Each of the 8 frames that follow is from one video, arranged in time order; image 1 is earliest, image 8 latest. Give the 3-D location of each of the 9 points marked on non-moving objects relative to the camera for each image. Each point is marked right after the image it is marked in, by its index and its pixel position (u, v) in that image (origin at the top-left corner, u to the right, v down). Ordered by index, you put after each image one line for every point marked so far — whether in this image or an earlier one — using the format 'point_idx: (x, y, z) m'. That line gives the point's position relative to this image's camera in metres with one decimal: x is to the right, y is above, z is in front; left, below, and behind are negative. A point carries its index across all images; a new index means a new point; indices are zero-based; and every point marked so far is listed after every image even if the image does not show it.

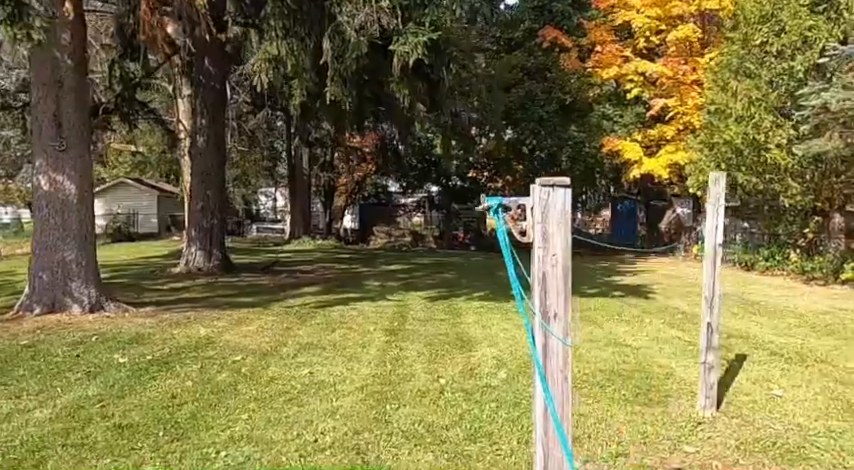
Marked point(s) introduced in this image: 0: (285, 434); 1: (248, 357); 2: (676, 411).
0: (-0.7, -1.0, +3.7) m
1: (-1.4, -1.0, +5.6) m
2: (+1.6, -1.2, +4.8) m
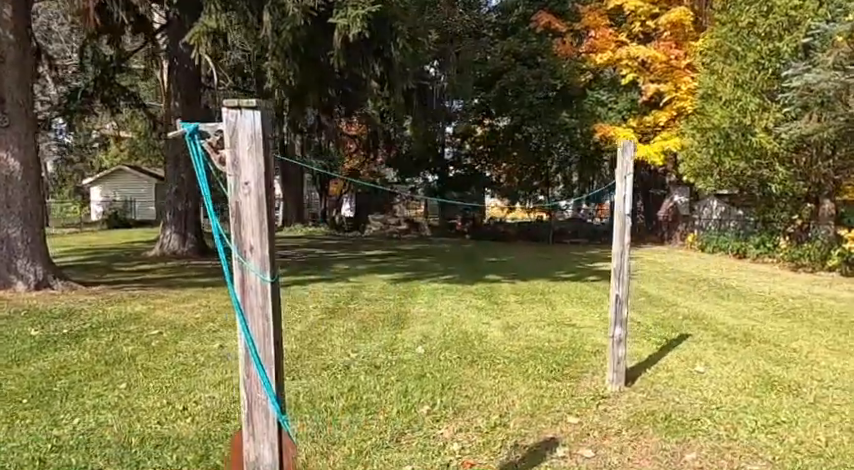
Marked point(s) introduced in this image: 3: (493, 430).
0: (-1.4, -0.8, +3.6) m
1: (-2.0, -0.7, +5.5) m
2: (+1.0, -1.0, +4.7) m
3: (+0.3, -1.0, +3.5) m
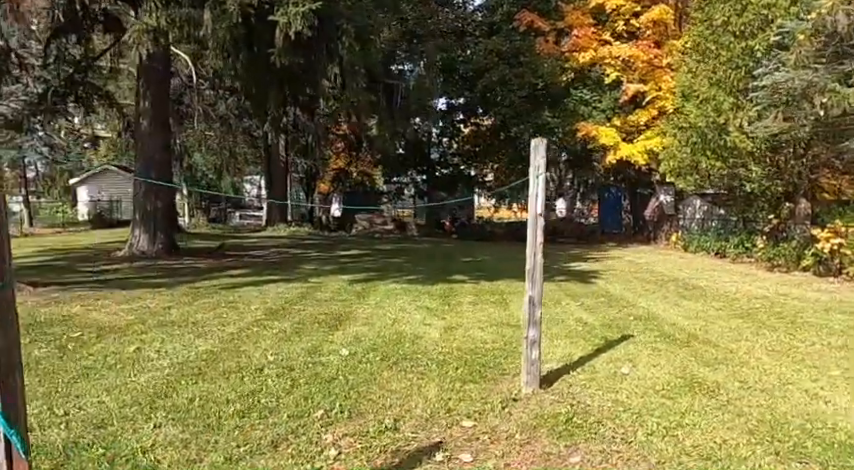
0: (-1.9, -0.9, +3.6) m
1: (-2.6, -0.8, +5.4) m
2: (+0.5, -1.0, +4.6) m
3: (-0.2, -1.0, +3.5) m
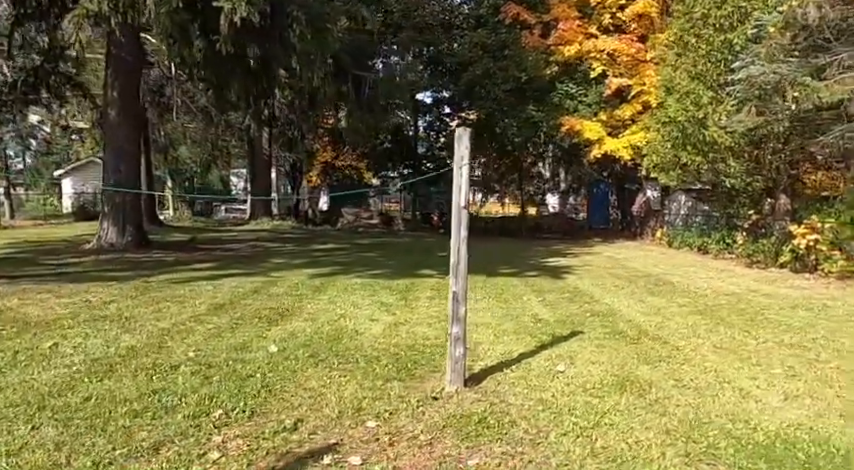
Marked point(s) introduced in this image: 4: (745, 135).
0: (-2.4, -0.8, +3.4) m
1: (-3.1, -0.7, +5.3) m
2: (0.0, -0.9, +4.4) m
3: (-0.7, -0.9, +3.3) m
4: (+6.6, +2.1, +14.8) m
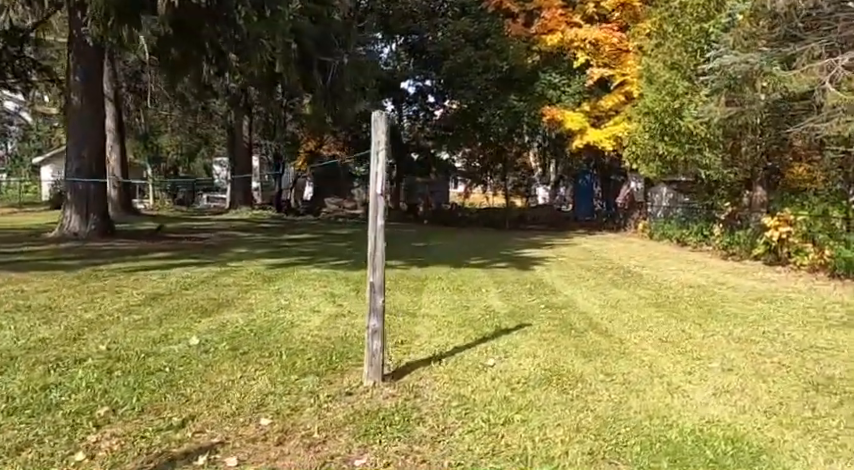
0: (-2.9, -0.7, +3.2) m
1: (-3.6, -0.6, +5.1) m
2: (-0.5, -0.9, +4.3) m
3: (-1.2, -0.9, +3.2) m
4: (+6.0, +2.2, +14.7) m
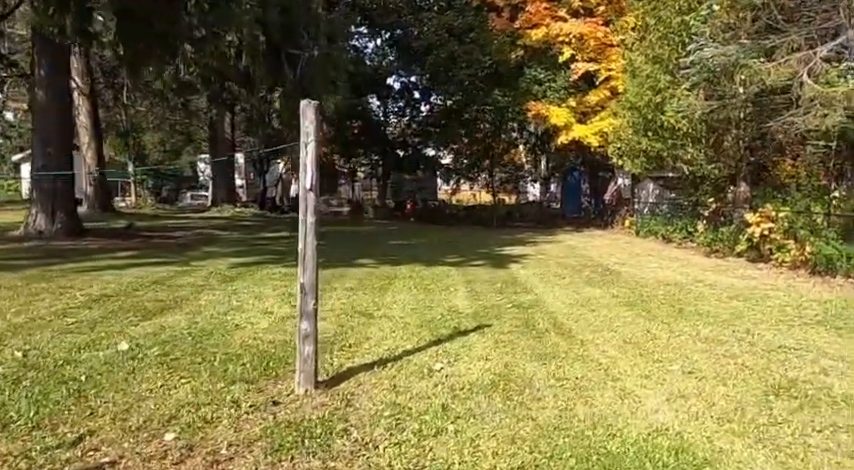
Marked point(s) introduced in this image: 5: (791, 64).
0: (-3.3, -0.7, +3.0) m
1: (-3.9, -0.6, +4.8) m
2: (-0.9, -0.9, +4.0) m
3: (-1.5, -0.9, +2.9) m
4: (+5.5, +2.3, +14.5) m
5: (+5.1, +2.4, +10.1) m
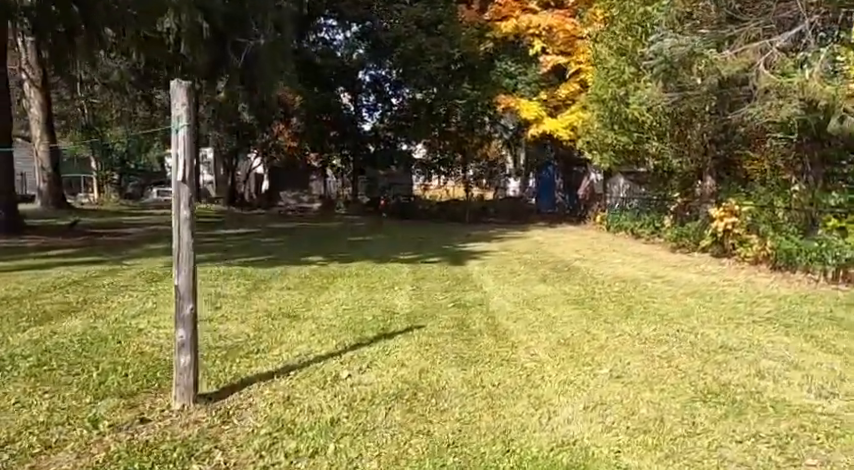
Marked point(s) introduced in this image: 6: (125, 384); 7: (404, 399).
0: (-3.8, -0.8, +2.5) m
1: (-4.5, -0.6, +4.3) m
2: (-1.4, -0.8, +3.6) m
3: (-2.1, -0.9, +2.5) m
4: (+4.7, +2.4, +14.2) m
5: (+4.4, +2.5, +9.8) m
6: (-1.6, -0.8, +3.9) m
7: (-0.1, -0.9, +3.9) m
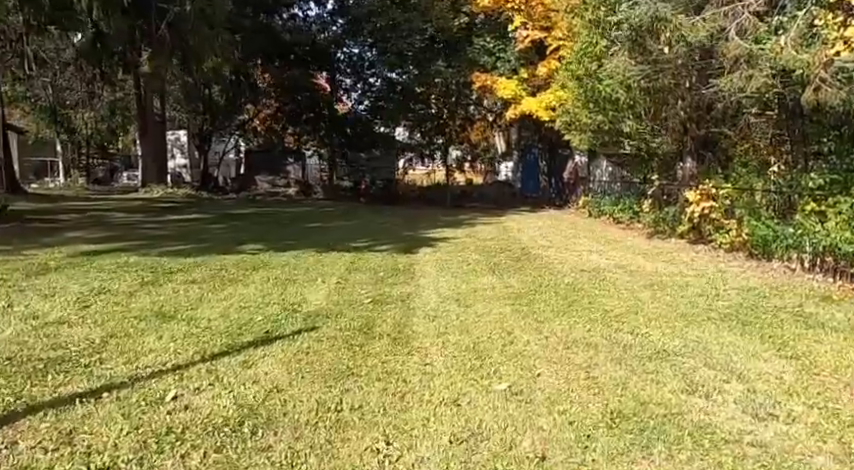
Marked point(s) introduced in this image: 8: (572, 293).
0: (-4.5, -0.7, +1.7) m
1: (-5.3, -0.5, +3.5) m
2: (-2.2, -0.8, +2.8) m
3: (-2.8, -0.9, +1.7) m
4: (+3.9, +2.7, +13.3) m
5: (+3.6, +2.7, +8.9) m
6: (-2.4, -0.8, +3.1) m
7: (-0.9, -0.8, +3.1) m
8: (+1.5, -0.6, +7.1) m
